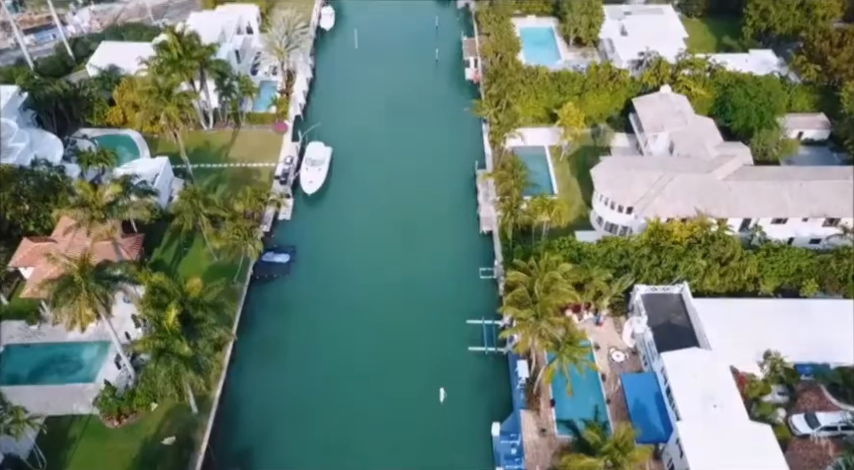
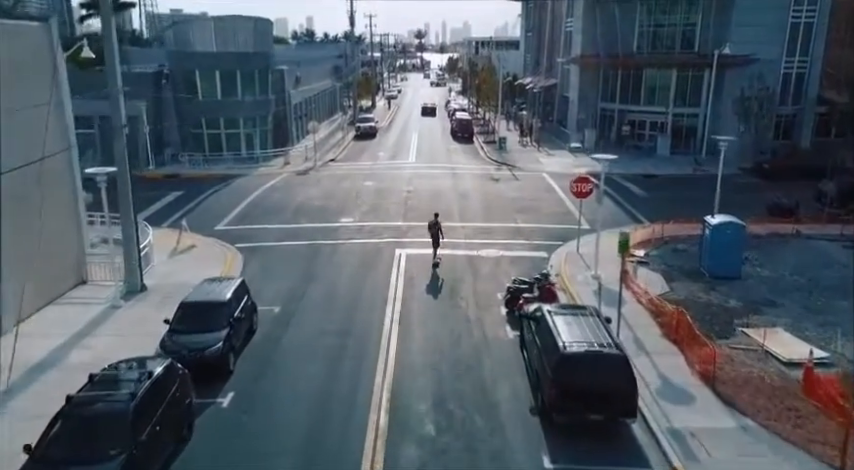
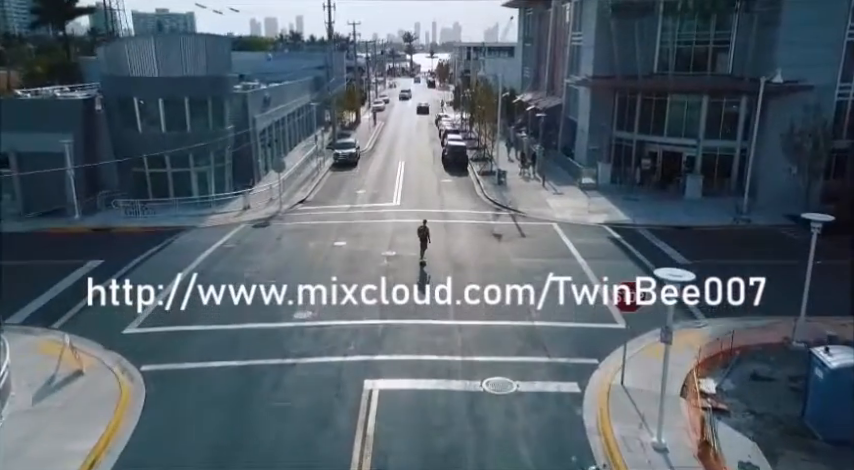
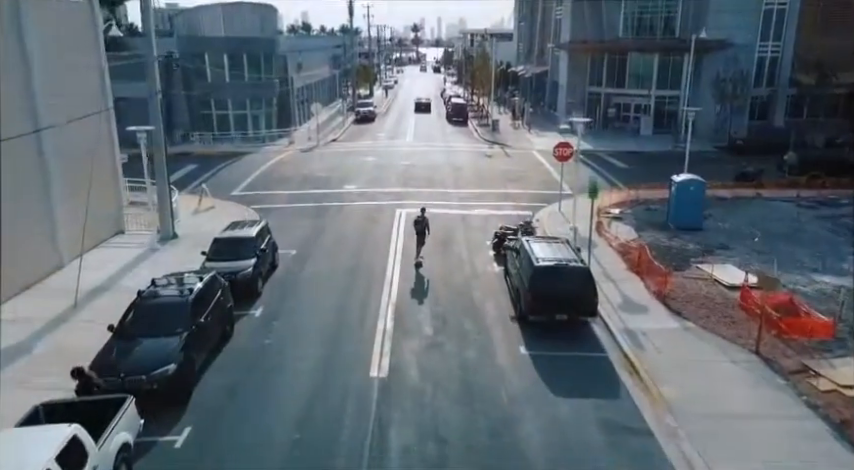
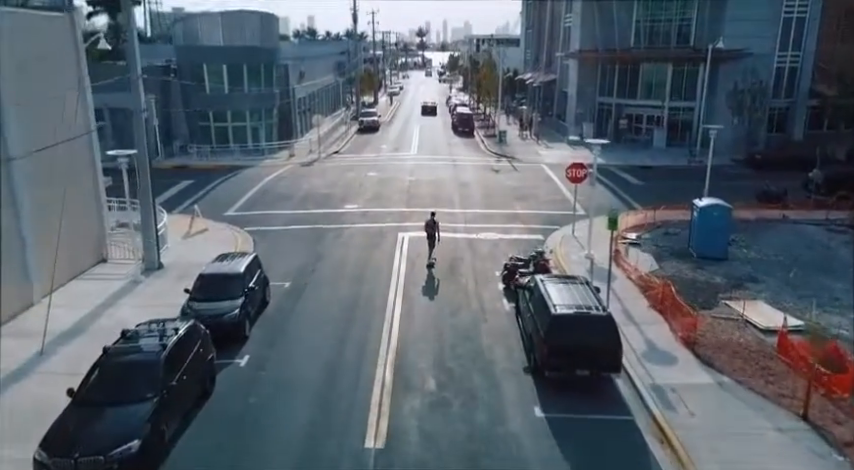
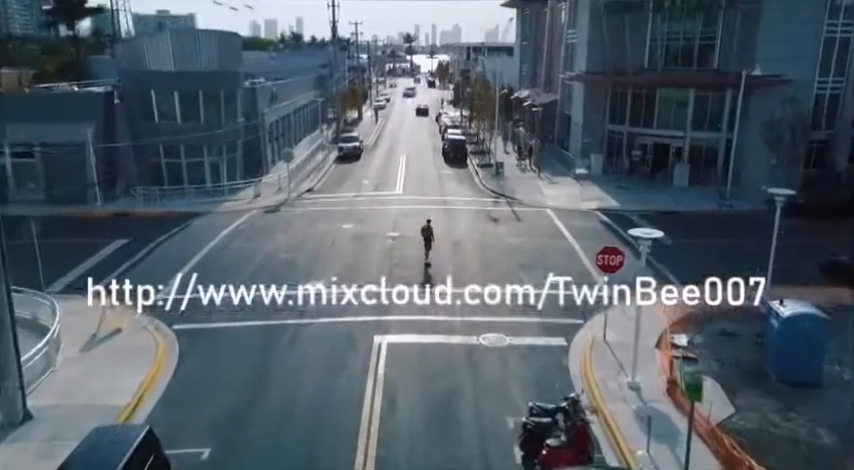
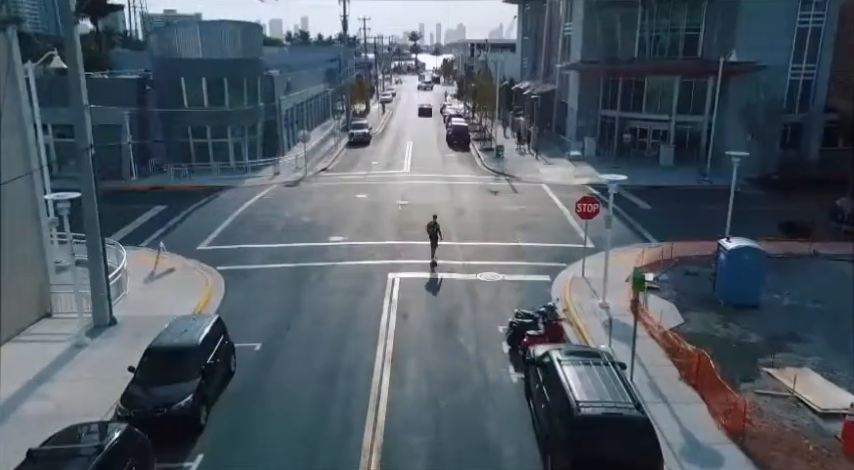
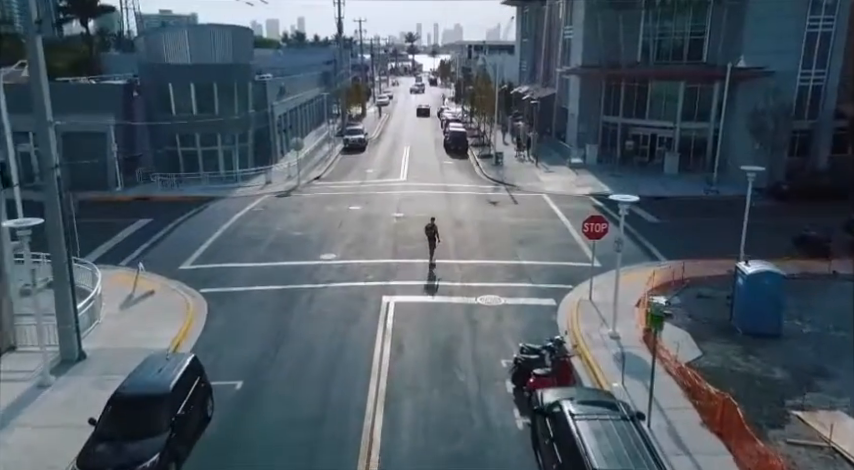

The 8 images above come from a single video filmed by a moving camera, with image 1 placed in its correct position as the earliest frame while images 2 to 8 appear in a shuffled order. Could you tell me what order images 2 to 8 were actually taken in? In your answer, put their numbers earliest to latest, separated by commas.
4, 5, 2, 7, 8, 6, 3
